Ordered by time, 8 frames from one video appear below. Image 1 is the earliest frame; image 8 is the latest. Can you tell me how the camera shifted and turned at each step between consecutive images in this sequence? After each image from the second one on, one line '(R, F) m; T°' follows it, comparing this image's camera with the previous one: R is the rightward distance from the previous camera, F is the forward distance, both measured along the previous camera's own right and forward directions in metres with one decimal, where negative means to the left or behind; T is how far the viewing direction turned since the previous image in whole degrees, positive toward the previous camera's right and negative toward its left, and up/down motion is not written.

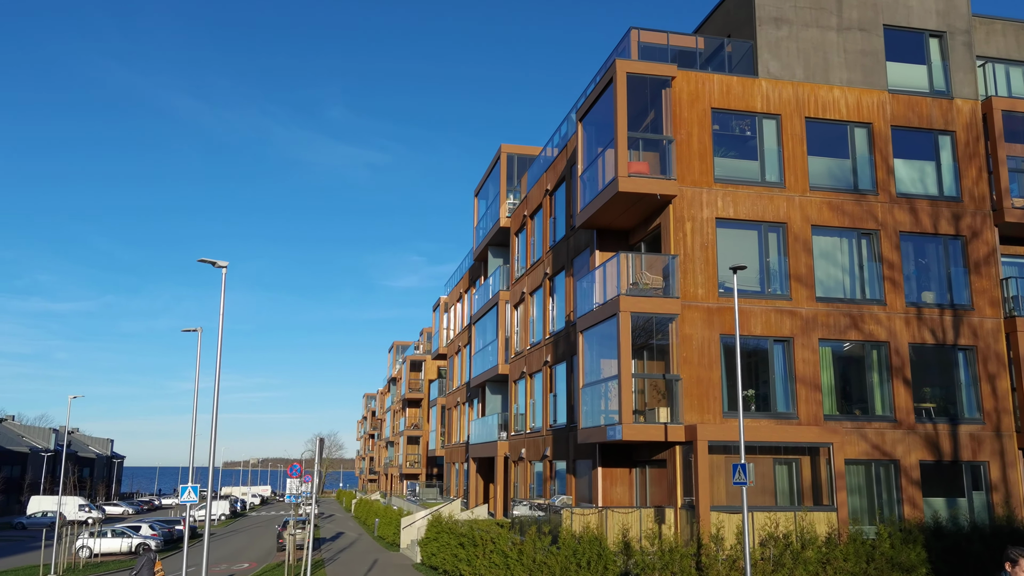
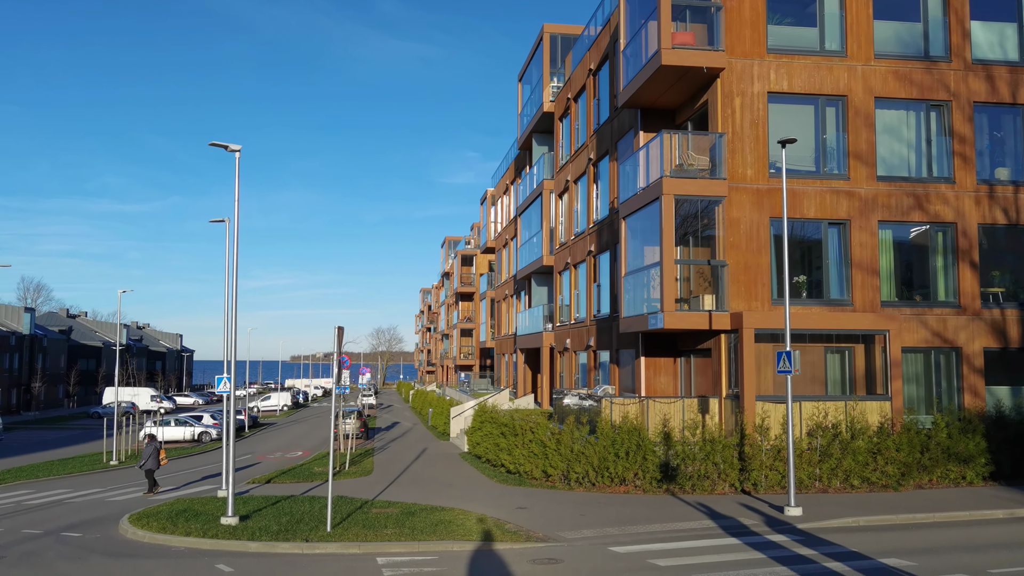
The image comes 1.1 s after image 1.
(+0.4, +0.8) m; -4°
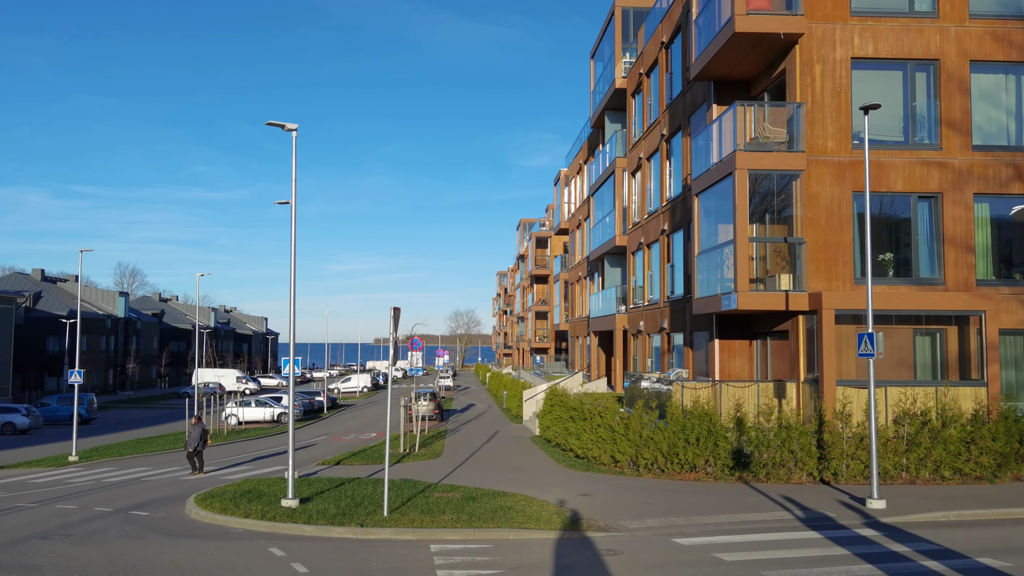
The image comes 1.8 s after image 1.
(+0.2, +0.5) m; -5°
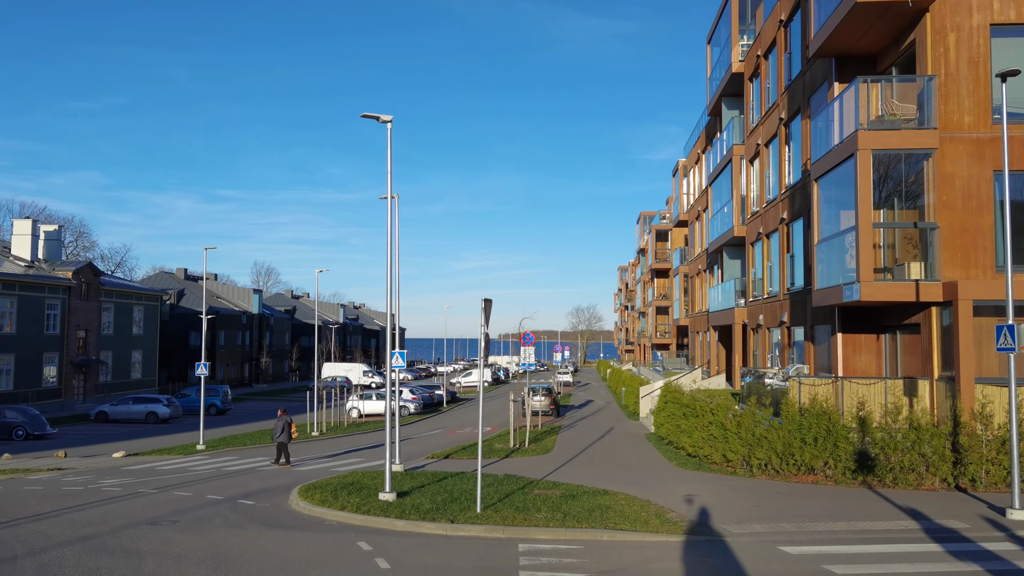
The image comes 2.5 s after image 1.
(+0.4, +0.4) m; -8°
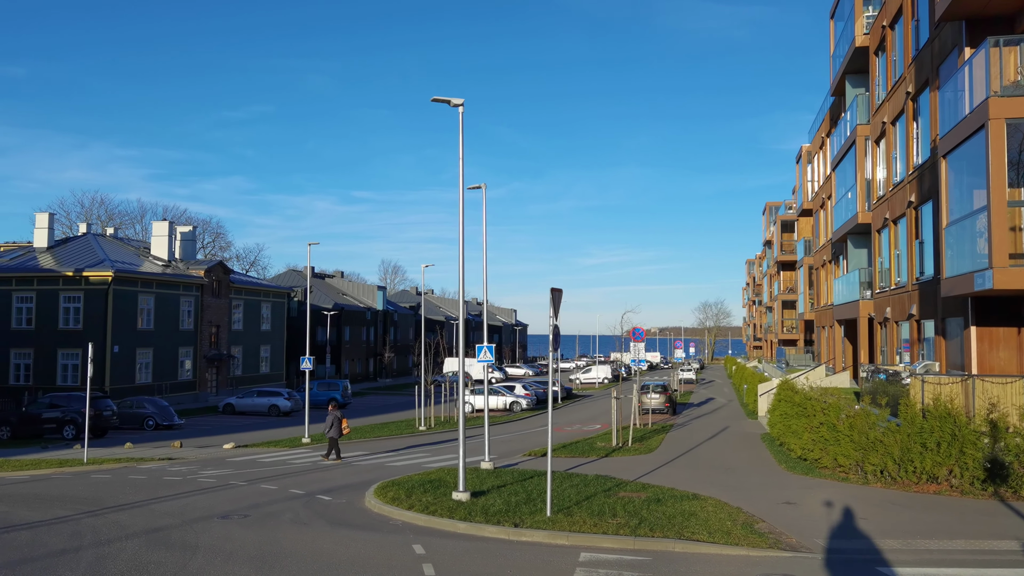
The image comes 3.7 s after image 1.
(+0.7, +0.7) m; -8°
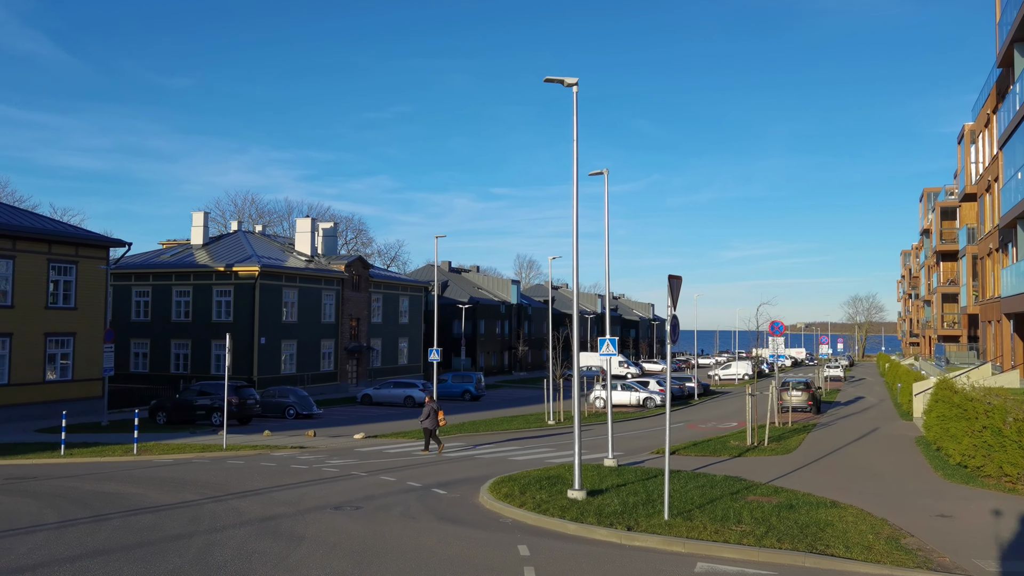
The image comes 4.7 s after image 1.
(+0.3, +0.6) m; -9°
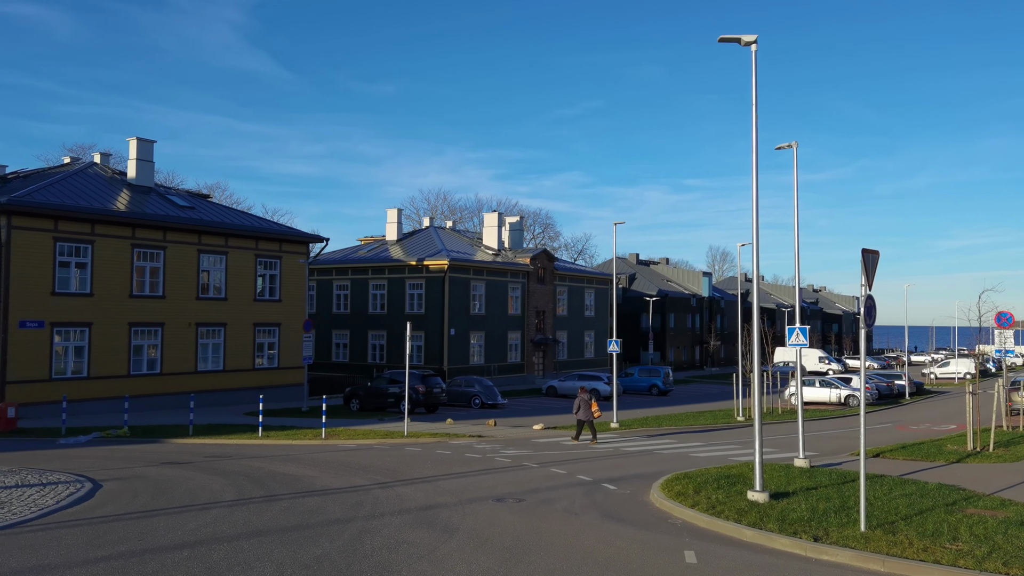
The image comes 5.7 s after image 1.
(+0.3, +0.7) m; -13°
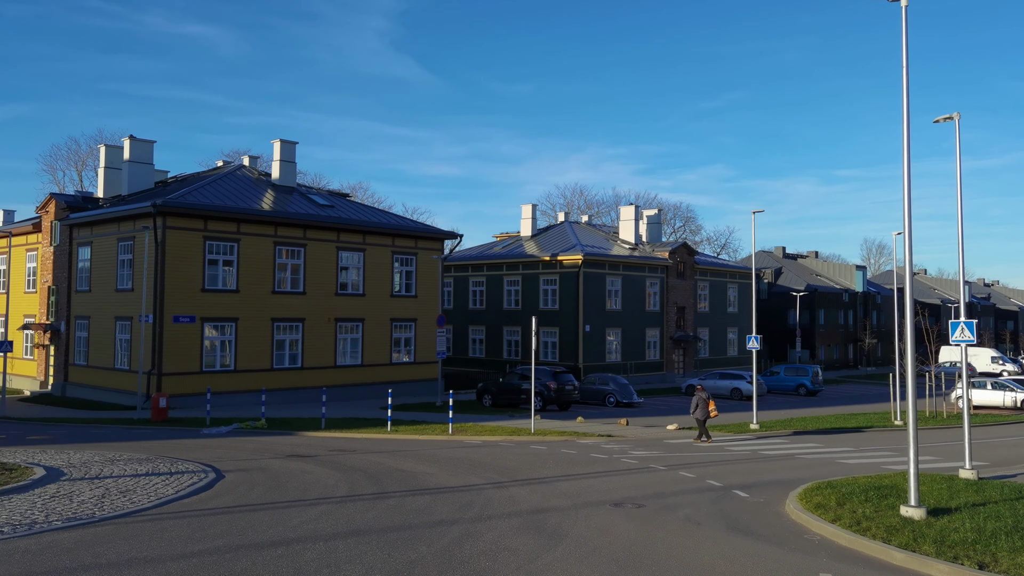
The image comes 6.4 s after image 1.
(+0.3, +0.7) m; -9°
